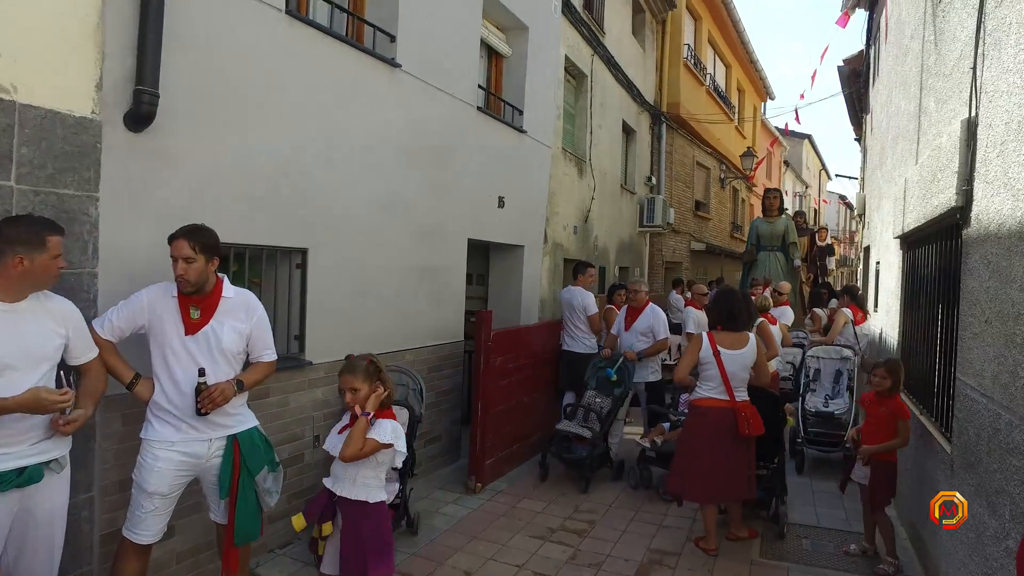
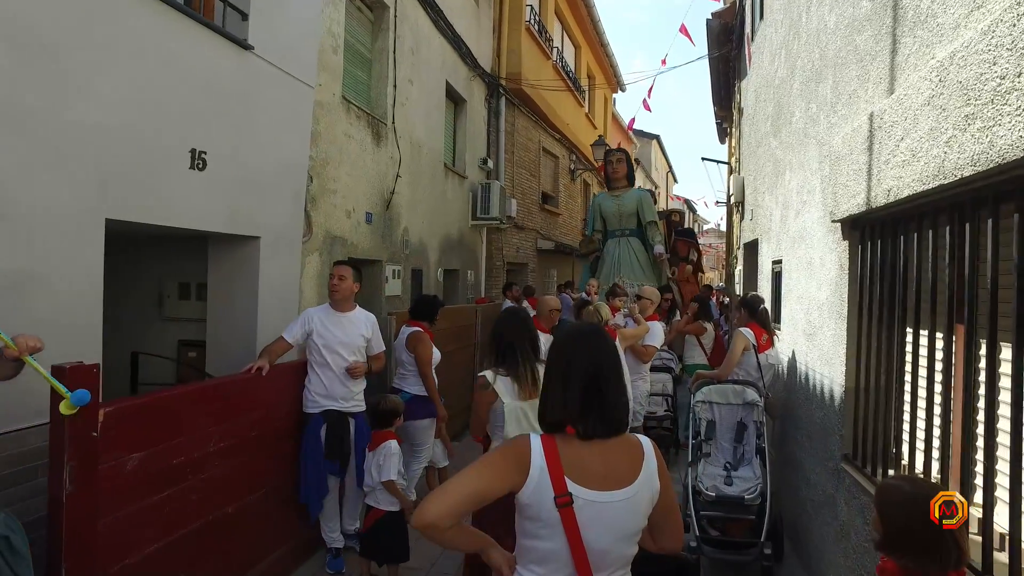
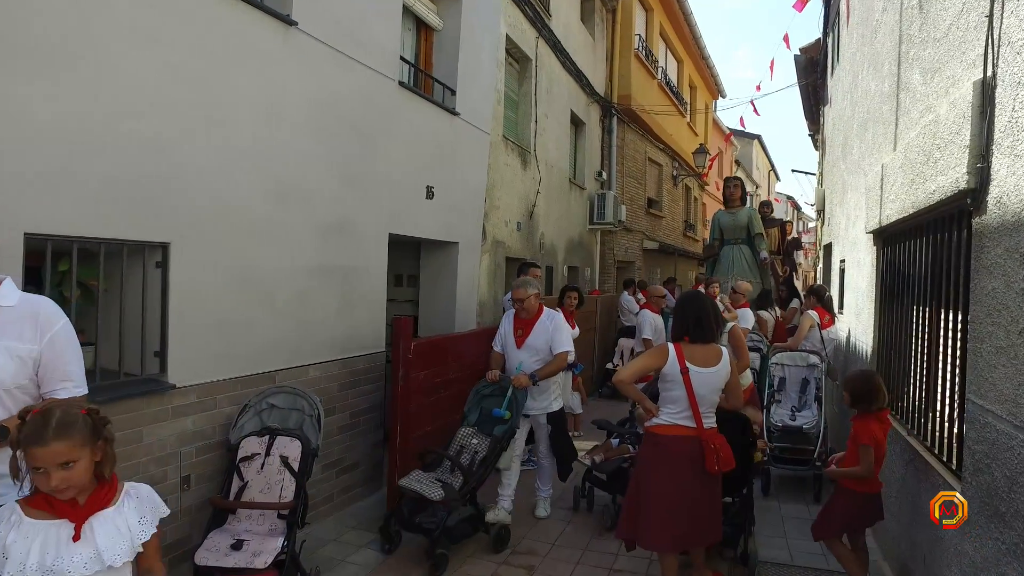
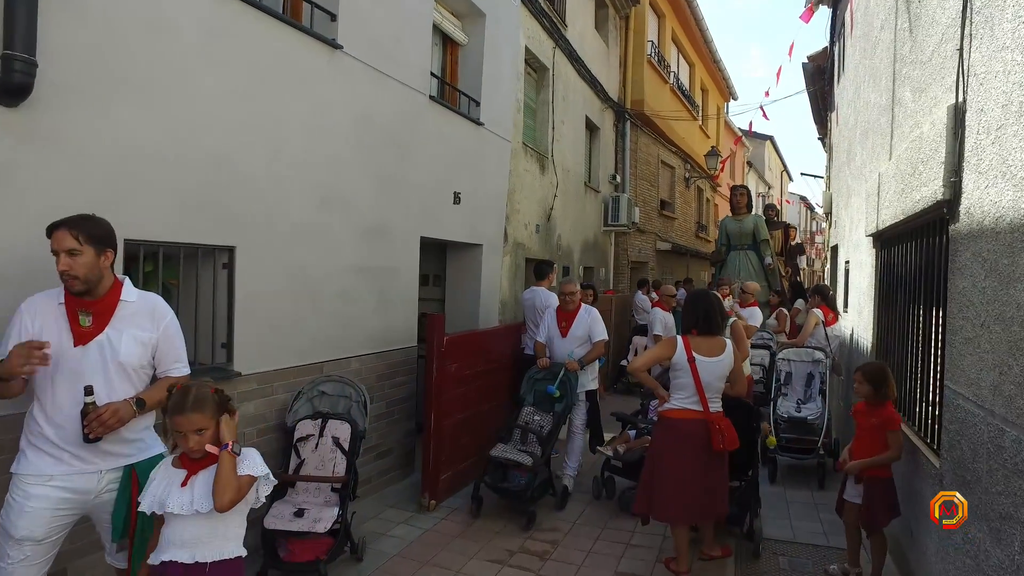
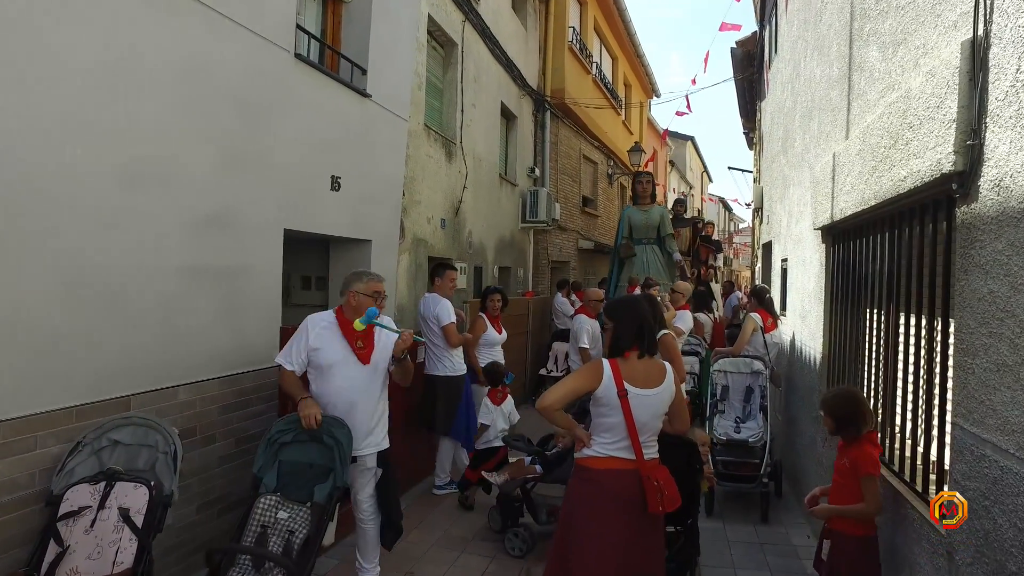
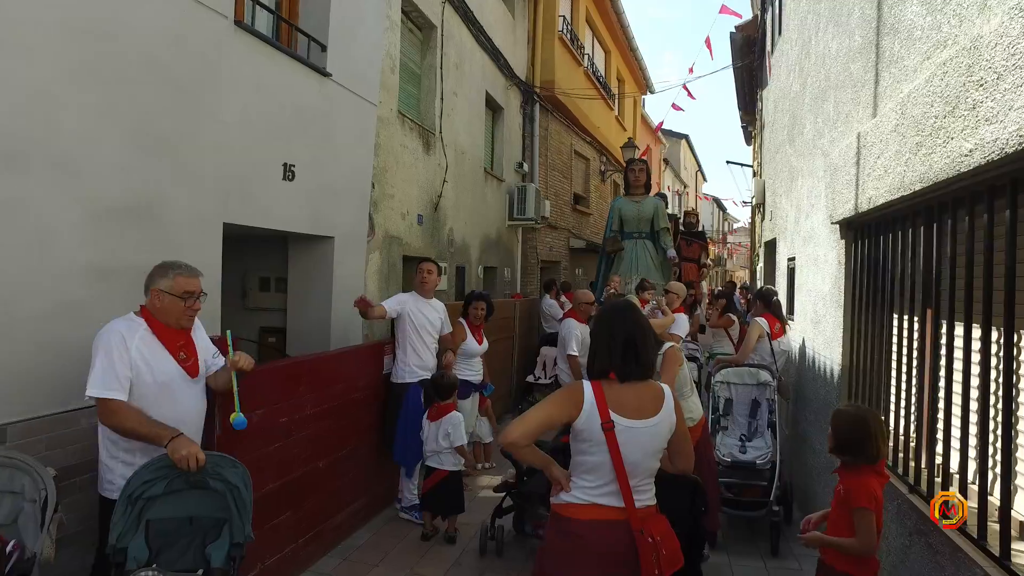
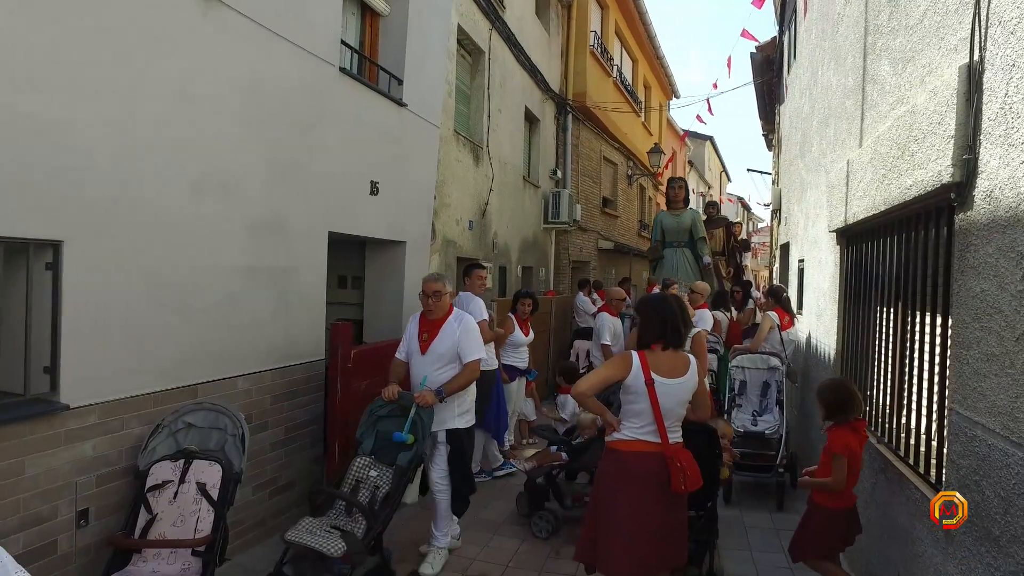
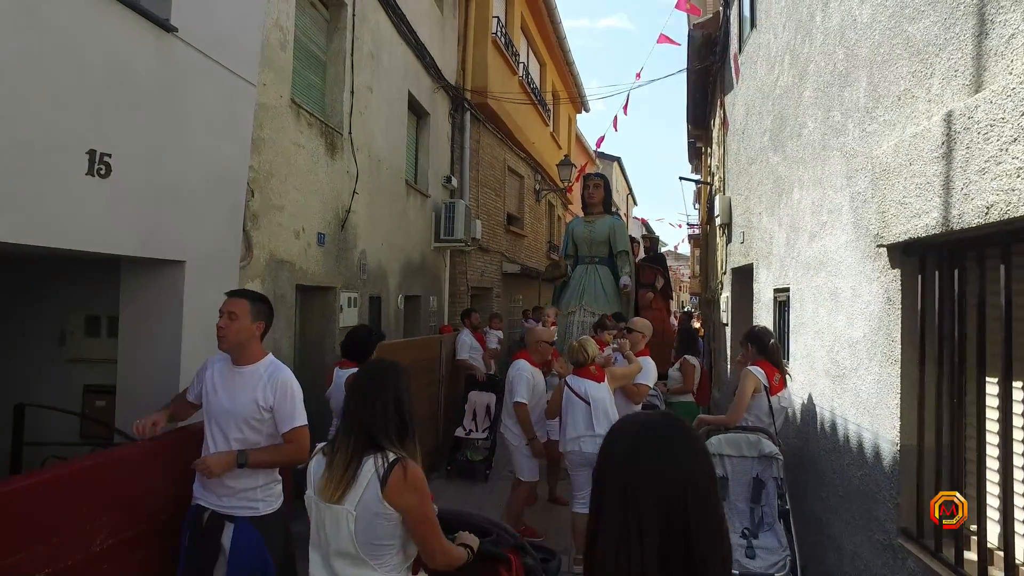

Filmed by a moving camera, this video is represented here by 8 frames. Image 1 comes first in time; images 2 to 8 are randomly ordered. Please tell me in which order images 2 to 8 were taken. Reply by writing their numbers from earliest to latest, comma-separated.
4, 3, 7, 5, 6, 2, 8
